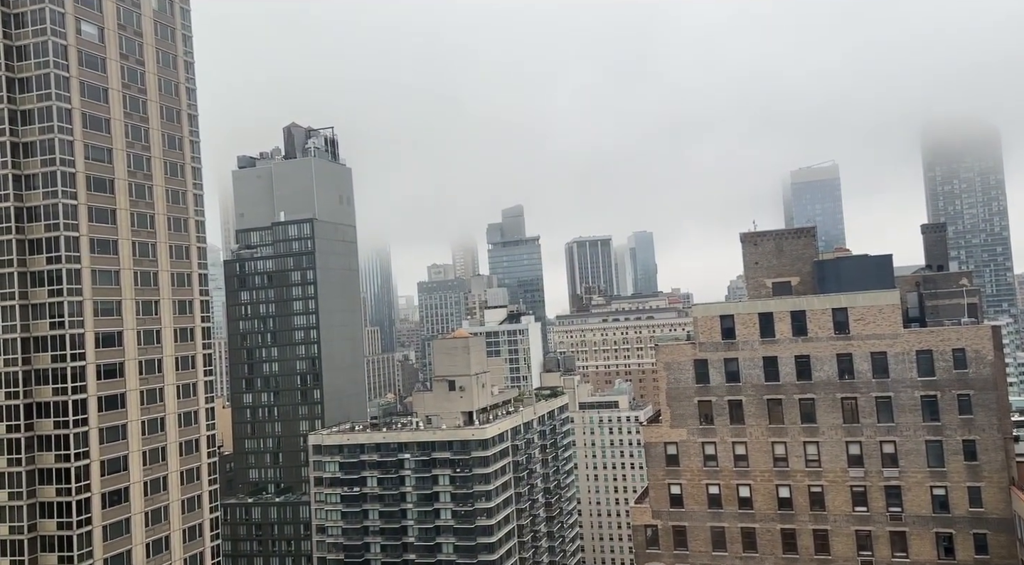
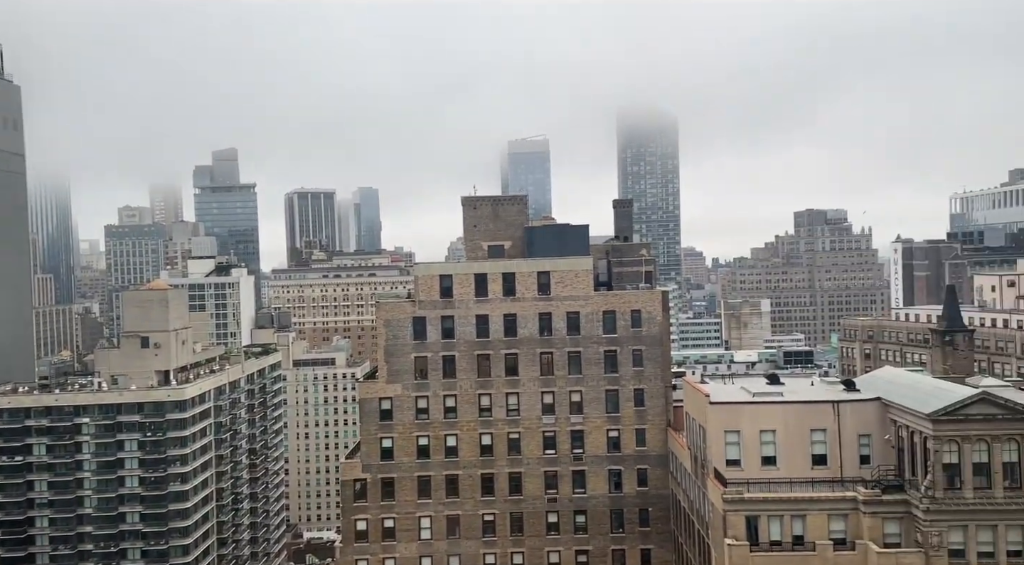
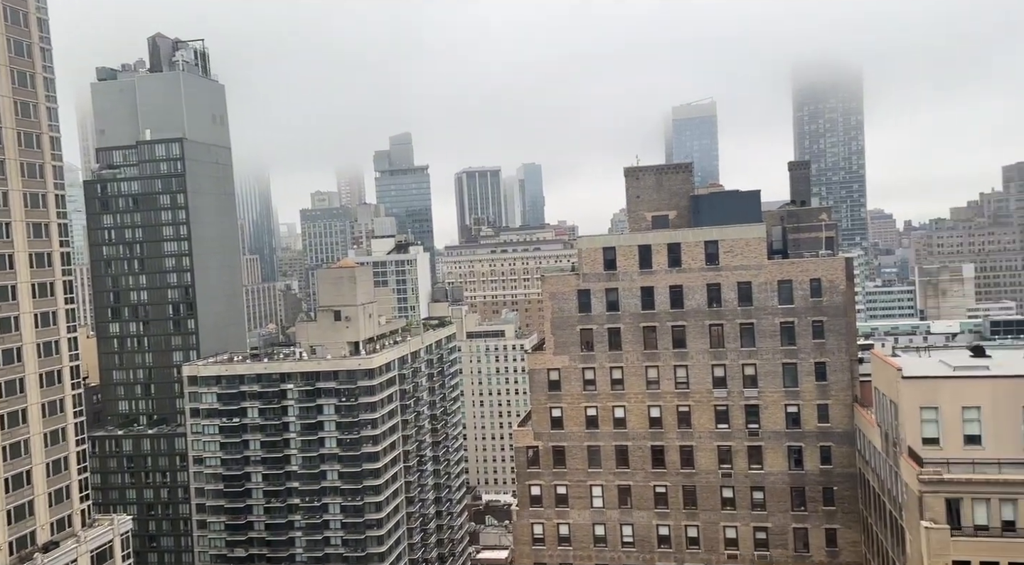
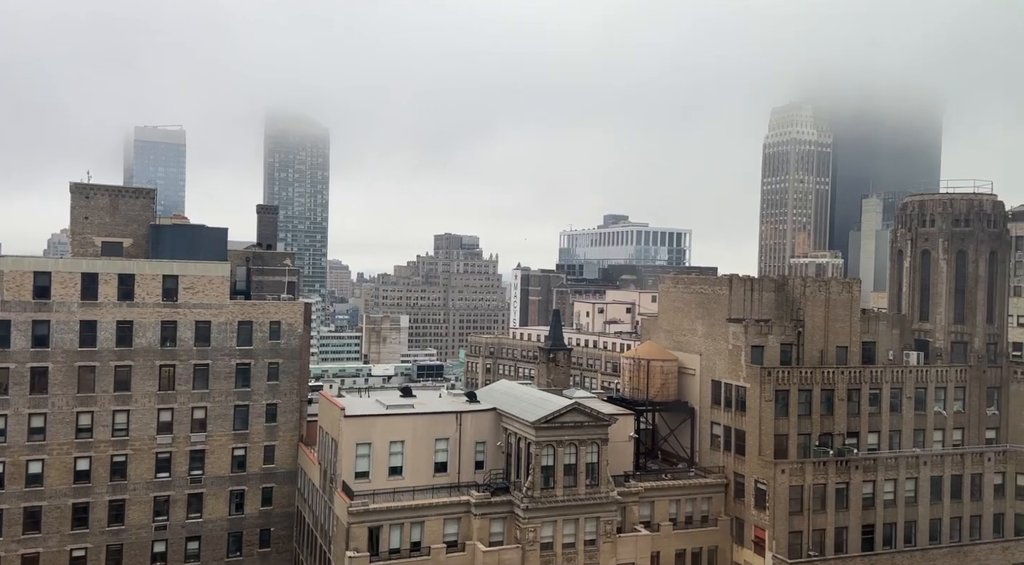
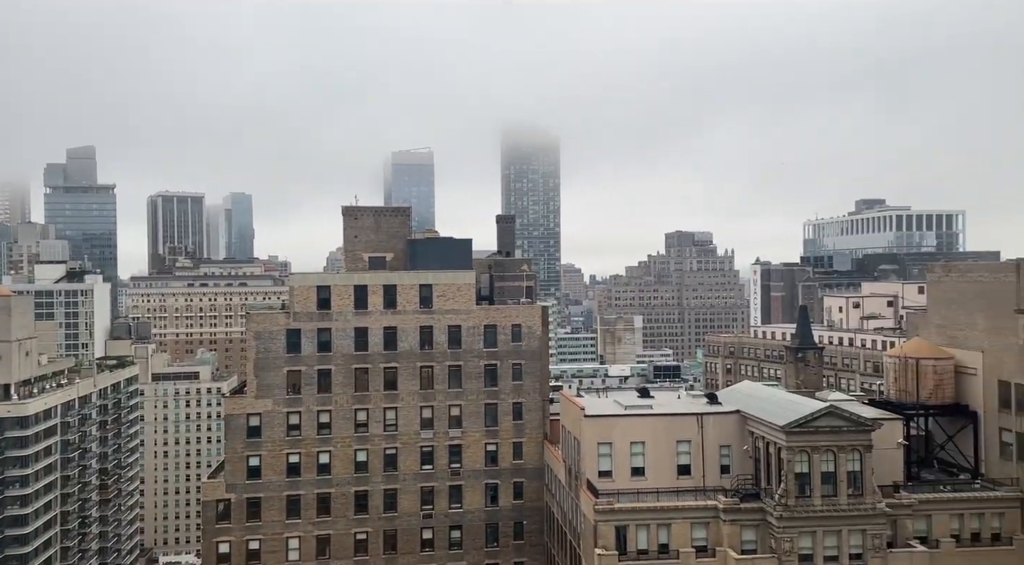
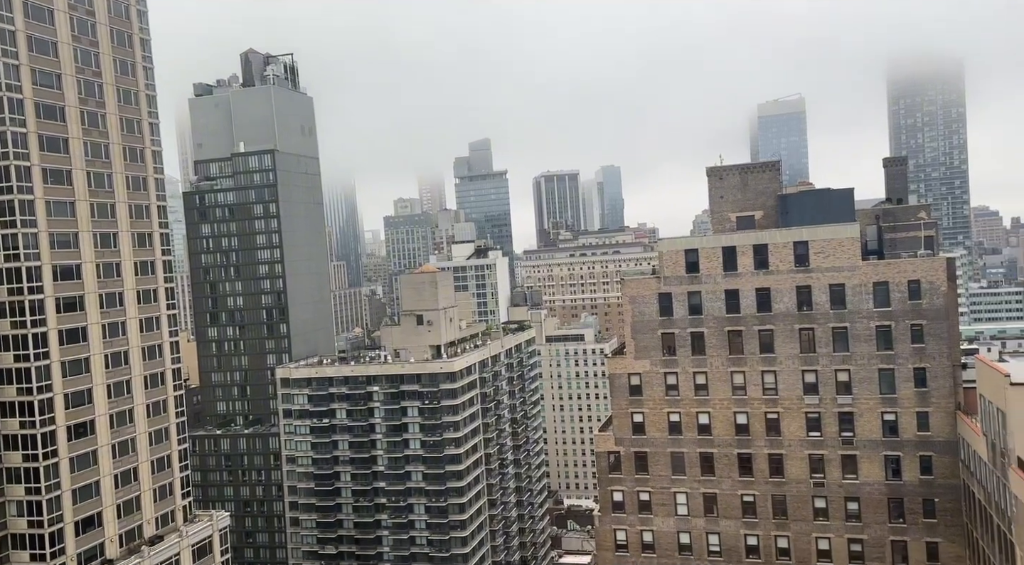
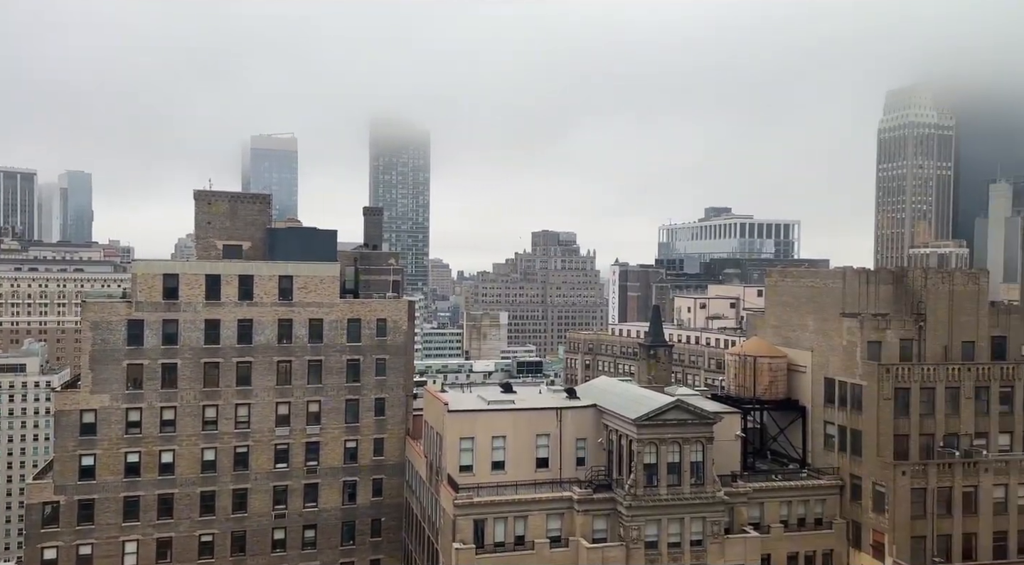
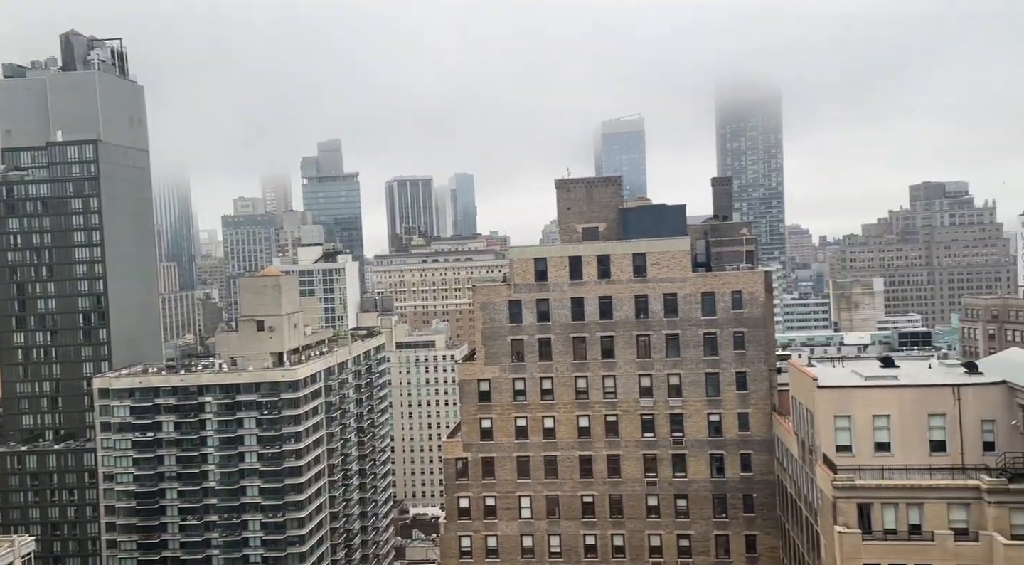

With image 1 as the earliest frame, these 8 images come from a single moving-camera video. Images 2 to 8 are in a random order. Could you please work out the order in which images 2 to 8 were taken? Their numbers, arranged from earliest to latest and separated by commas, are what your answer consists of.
6, 3, 8, 2, 5, 7, 4
